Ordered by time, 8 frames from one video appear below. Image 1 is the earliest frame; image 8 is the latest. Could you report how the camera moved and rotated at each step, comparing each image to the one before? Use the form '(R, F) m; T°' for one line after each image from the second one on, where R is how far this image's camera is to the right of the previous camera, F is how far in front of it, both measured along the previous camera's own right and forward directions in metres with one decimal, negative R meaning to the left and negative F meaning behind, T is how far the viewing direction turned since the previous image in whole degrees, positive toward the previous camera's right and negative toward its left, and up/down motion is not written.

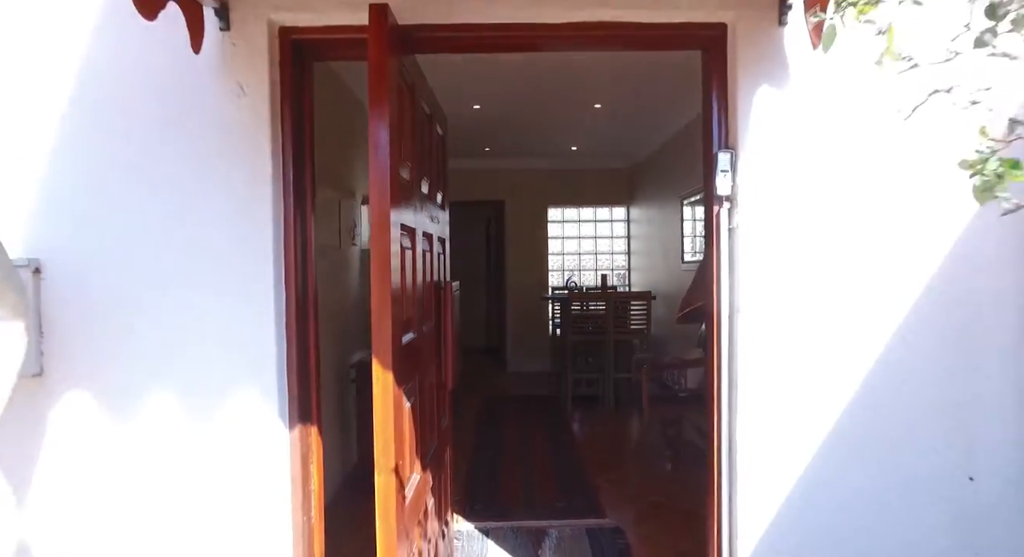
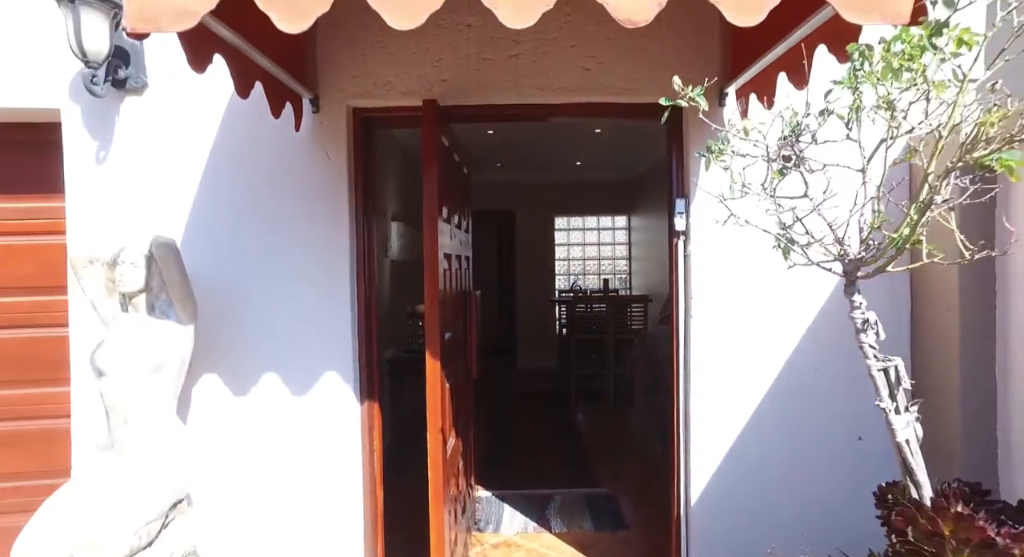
(0.0, -0.9) m; -1°
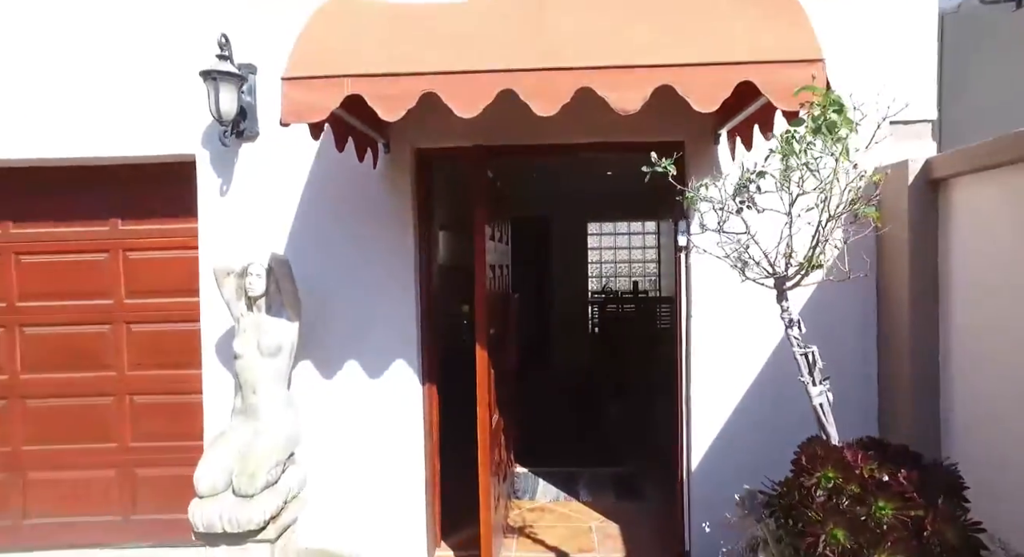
(0.0, -0.8) m; -3°
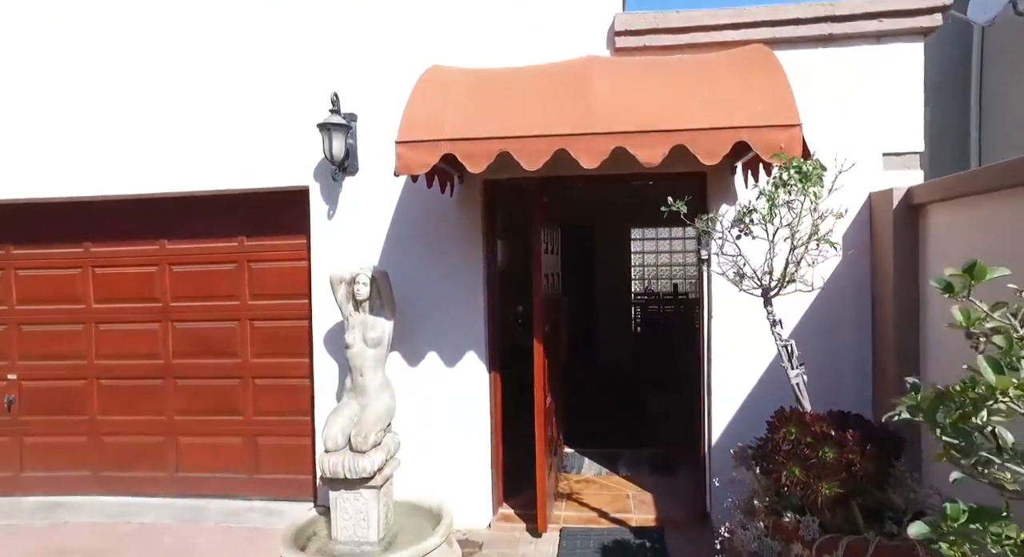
(0.0, -0.9) m; -4°
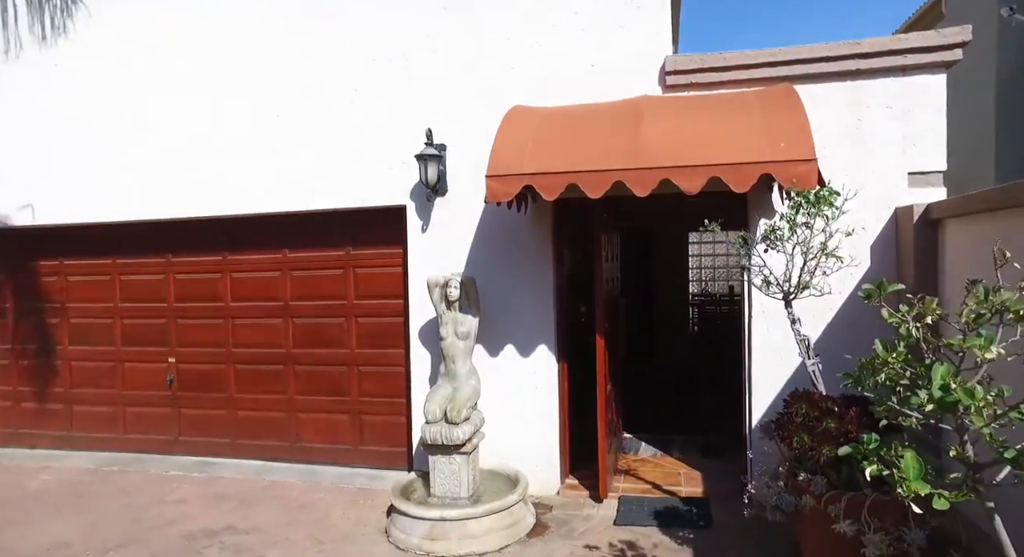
(0.0, -0.9) m; -6°
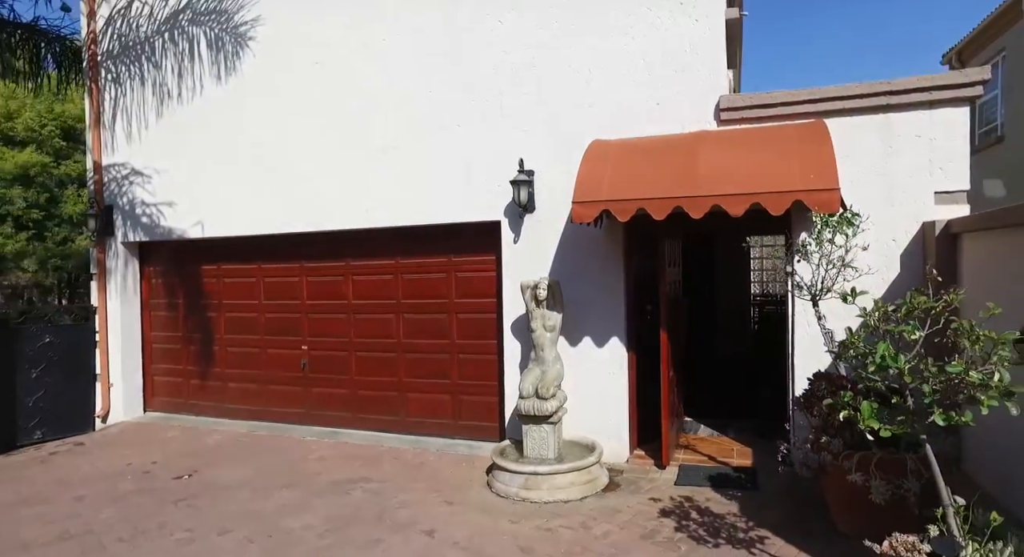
(-0.1, -1.2) m; -6°
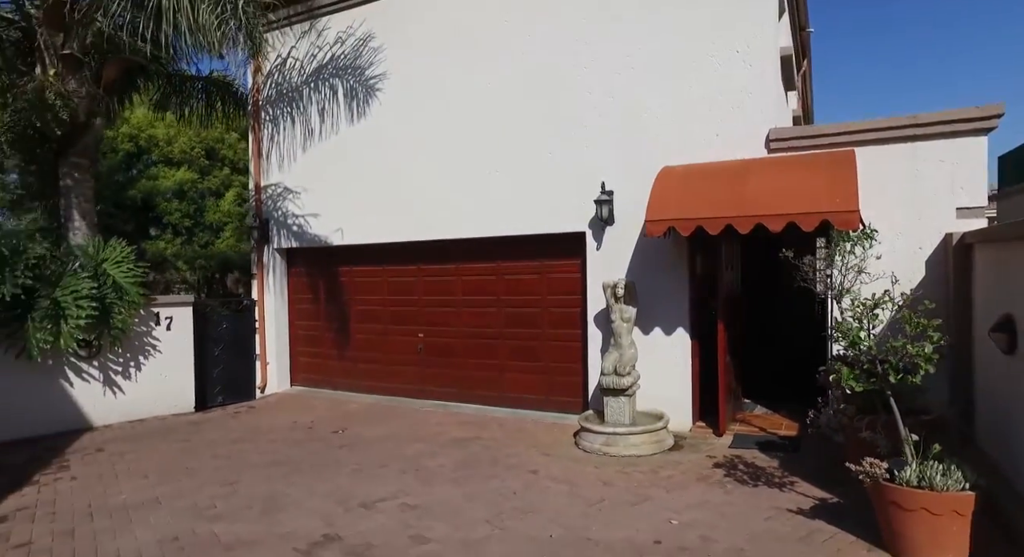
(-0.1, -1.7) m; -7°
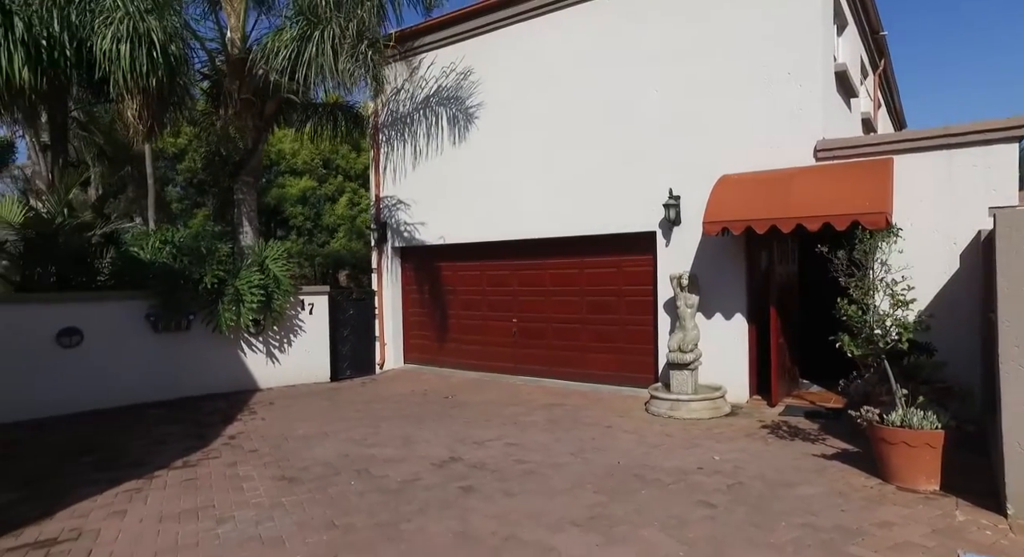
(+0.1, -1.6) m; -8°
